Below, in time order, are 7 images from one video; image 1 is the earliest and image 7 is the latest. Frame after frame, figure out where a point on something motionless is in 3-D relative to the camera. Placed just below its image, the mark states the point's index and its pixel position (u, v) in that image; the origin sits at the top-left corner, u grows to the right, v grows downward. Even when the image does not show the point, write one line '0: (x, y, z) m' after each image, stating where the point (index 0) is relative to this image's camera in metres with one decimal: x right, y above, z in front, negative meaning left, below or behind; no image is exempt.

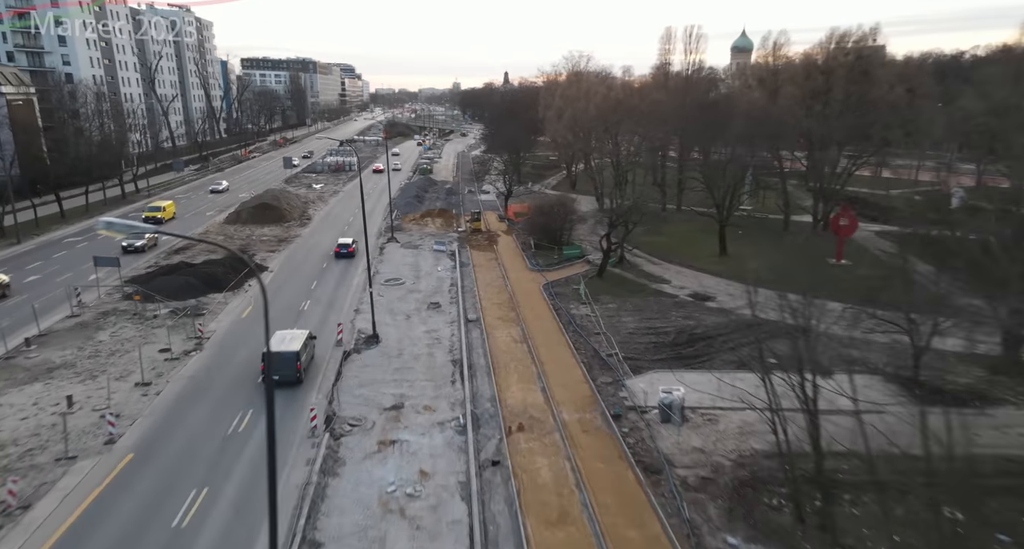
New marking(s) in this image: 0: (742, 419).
0: (+6.5, -4.1, +16.8) m
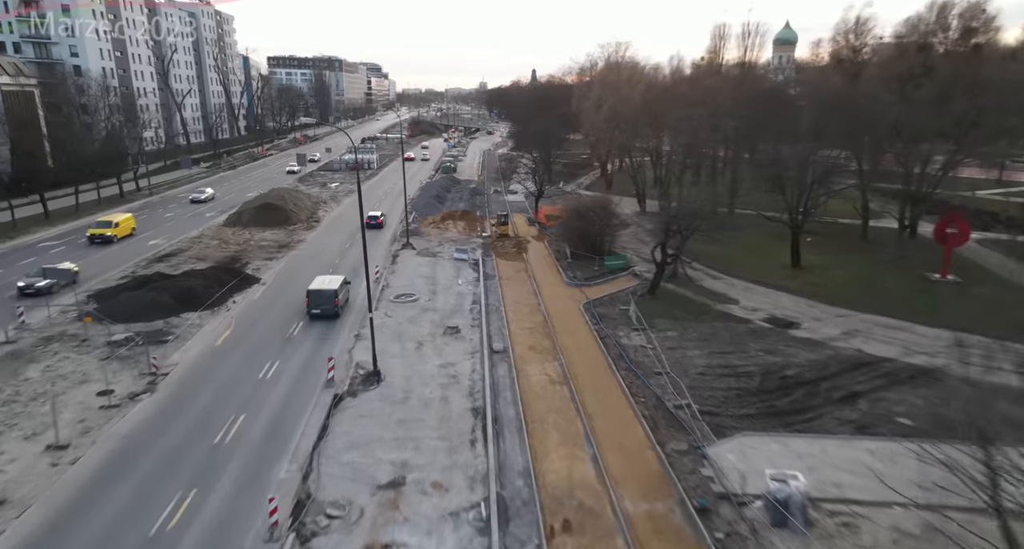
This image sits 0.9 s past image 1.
0: (+7.4, -4.9, +11.4) m
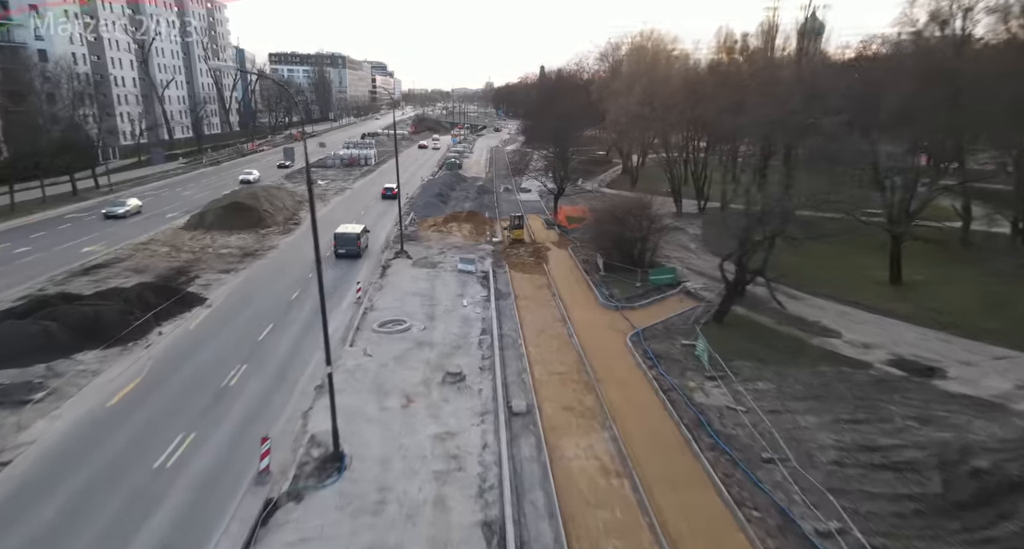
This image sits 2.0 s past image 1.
0: (+7.9, -5.5, +4.8) m
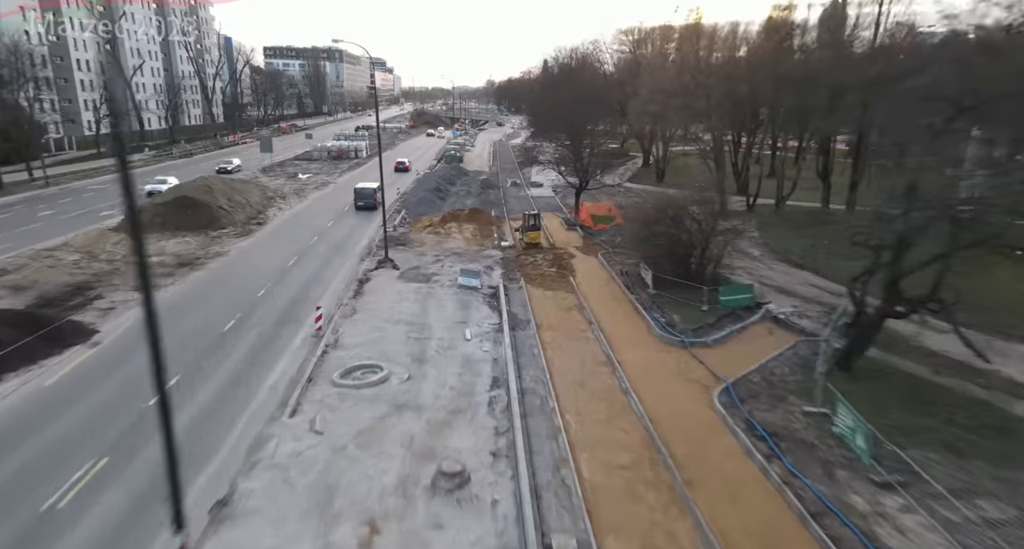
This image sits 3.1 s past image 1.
0: (+8.5, -6.1, -1.8) m
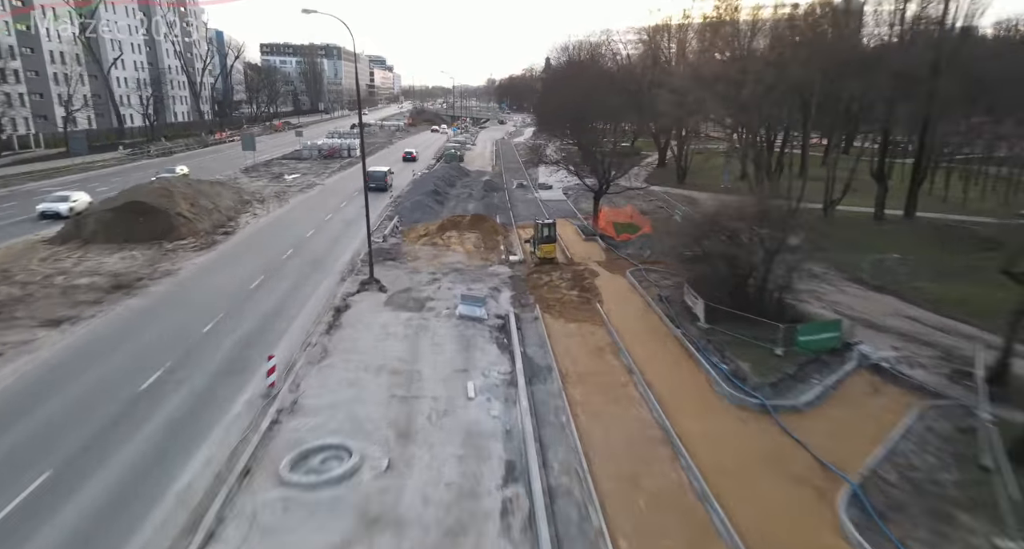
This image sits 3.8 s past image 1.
0: (+8.9, -6.9, -6.0) m
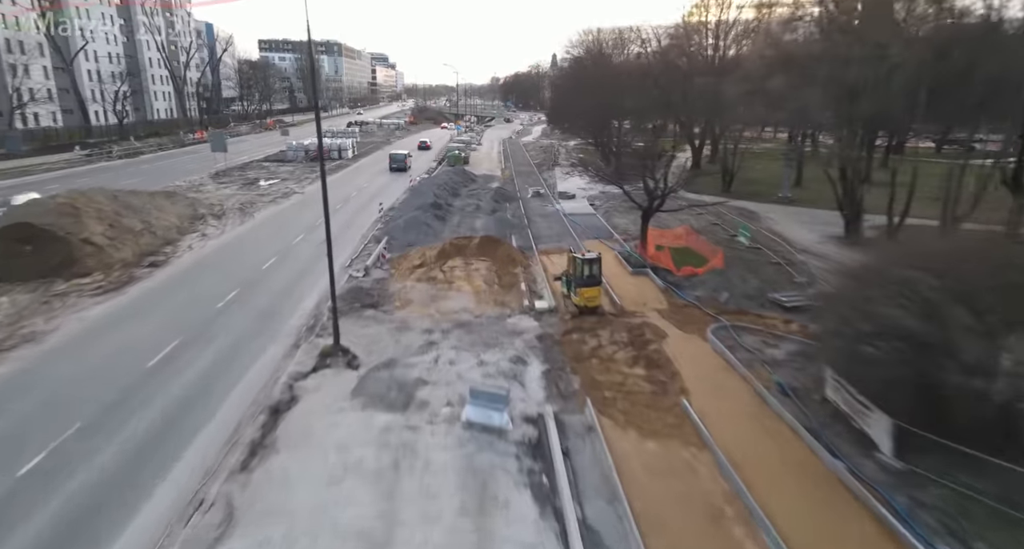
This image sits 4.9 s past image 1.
0: (+9.4, -8.4, -12.5) m
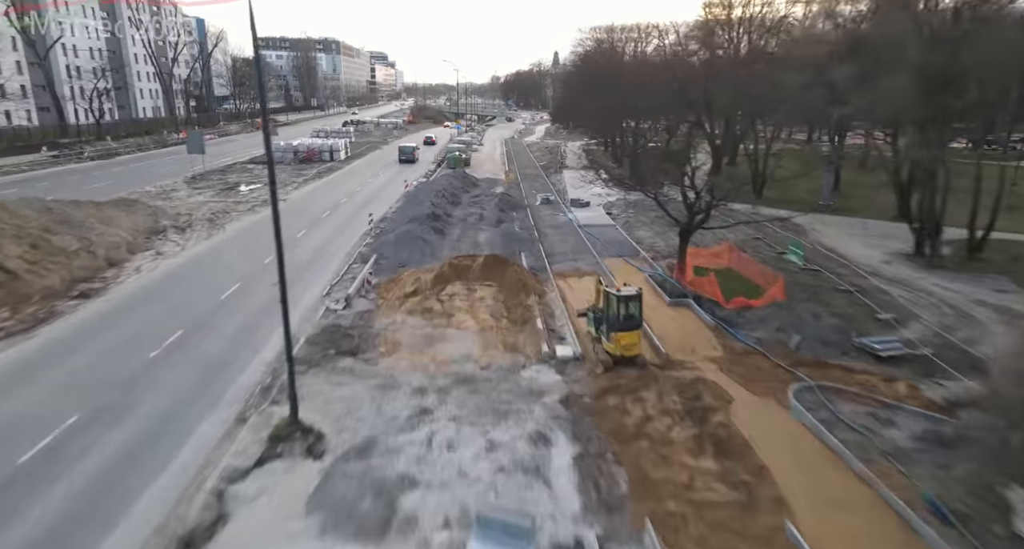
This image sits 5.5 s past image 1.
0: (+9.8, -9.3, -16.1) m
